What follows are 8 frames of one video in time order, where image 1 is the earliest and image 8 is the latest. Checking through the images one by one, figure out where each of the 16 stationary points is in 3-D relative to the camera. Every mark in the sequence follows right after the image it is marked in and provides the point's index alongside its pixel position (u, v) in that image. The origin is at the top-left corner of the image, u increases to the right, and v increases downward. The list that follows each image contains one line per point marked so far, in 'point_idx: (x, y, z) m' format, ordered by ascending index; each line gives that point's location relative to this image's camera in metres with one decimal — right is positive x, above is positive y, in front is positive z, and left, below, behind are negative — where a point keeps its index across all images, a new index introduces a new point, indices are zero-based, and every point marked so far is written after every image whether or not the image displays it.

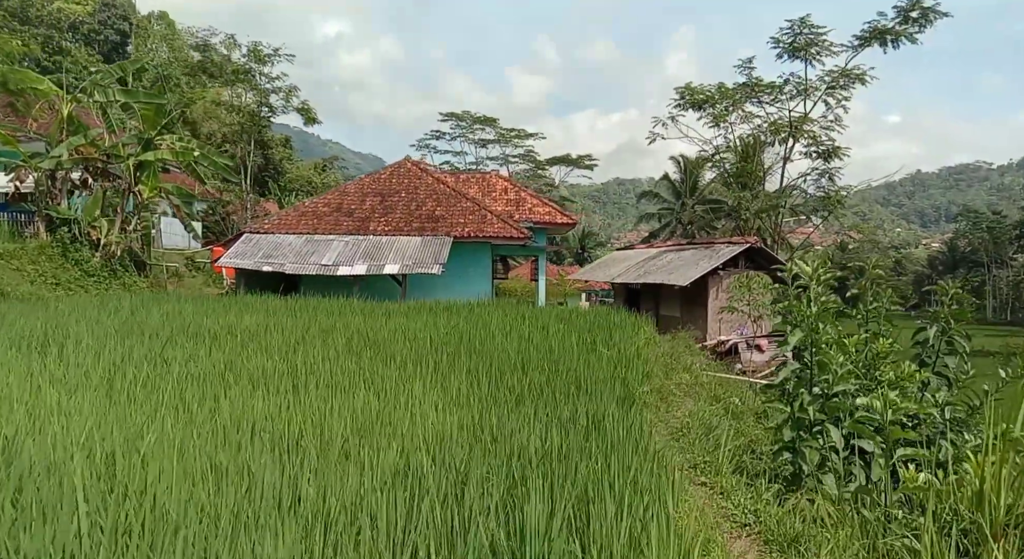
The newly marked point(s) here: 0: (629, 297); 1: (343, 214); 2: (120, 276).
0: (+2.5, -0.4, +14.9) m
1: (-3.6, +1.4, +14.7) m
2: (-6.8, +0.1, +12.1) m
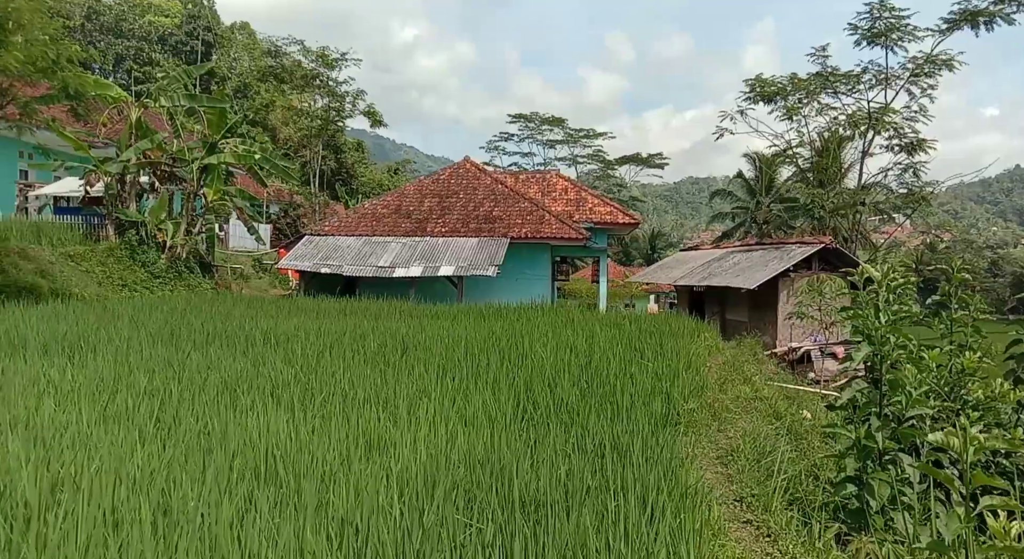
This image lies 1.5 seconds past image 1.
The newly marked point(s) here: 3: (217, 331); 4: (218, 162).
0: (+3.7, -0.4, +14.3) m
1: (-2.3, +1.3, +14.7) m
2: (-5.8, 0.0, +12.4) m
3: (-2.7, -0.5, +6.3) m
4: (-5.1, +2.1, +12.2) m
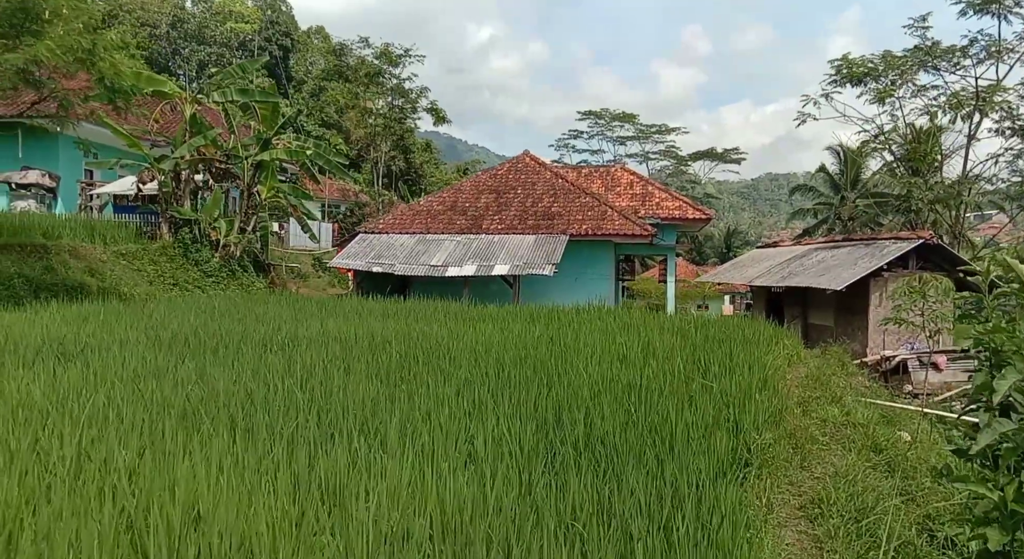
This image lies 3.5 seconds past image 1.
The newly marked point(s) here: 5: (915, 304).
0: (+4.9, -0.4, +13.1) m
1: (-1.1, +1.4, +14.1) m
2: (-4.8, +0.1, +12.2) m
3: (-2.3, -0.5, +5.9) m
4: (-4.1, +2.1, +12.0) m
5: (+3.8, -0.2, +6.6) m
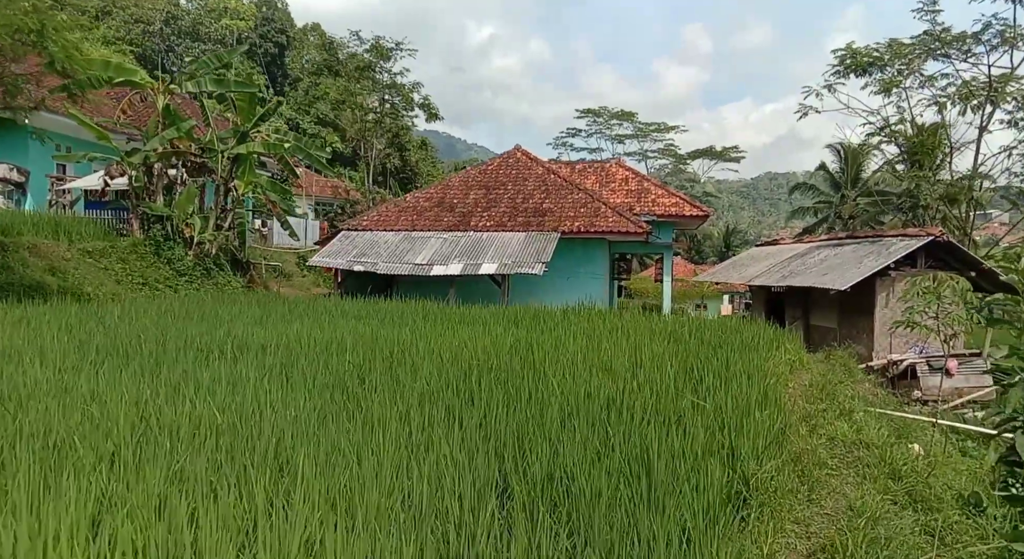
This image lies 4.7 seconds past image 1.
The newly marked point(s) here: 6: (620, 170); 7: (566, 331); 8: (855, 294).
0: (+4.7, -0.4, +12.6) m
1: (-1.3, +1.4, +13.6) m
2: (-5.0, +0.1, +11.6) m
3: (-2.5, -0.5, +5.3) m
4: (-4.3, +2.1, +11.4) m
5: (+3.7, -0.2, +6.1) m
6: (+2.5, +2.5, +15.8) m
7: (+0.5, -0.5, +6.4) m
8: (+4.6, -0.2, +9.4) m
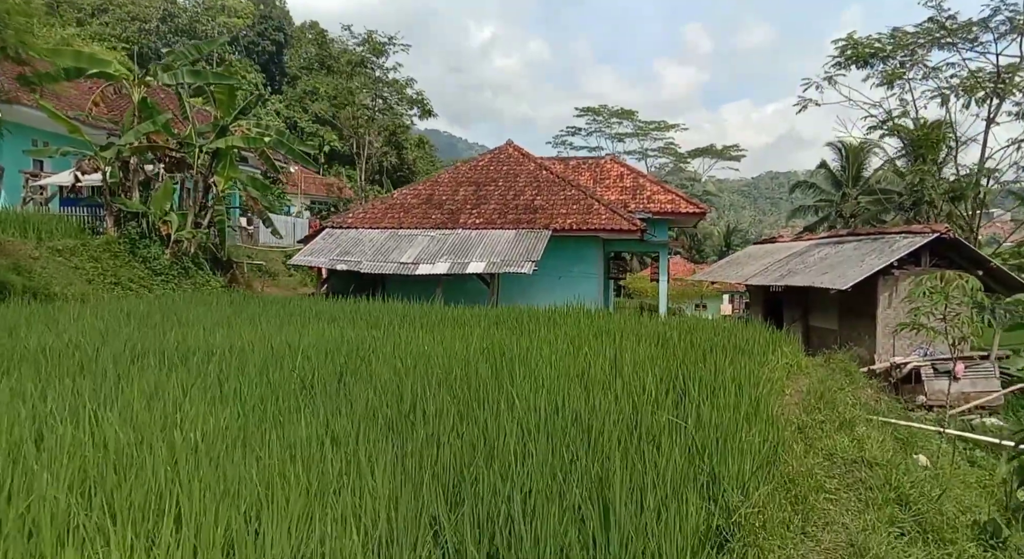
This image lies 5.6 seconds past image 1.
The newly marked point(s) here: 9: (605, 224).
0: (+4.5, -0.4, +12.1) m
1: (-1.5, +1.4, +13.1) m
2: (-5.2, +0.1, +11.2) m
3: (-2.7, -0.4, +4.9) m
4: (-4.5, +2.1, +11.0) m
5: (+3.5, -0.2, +5.7) m
6: (+2.3, +2.5, +15.4) m
7: (+0.3, -0.5, +5.9) m
8: (+4.5, -0.2, +9.0) m
9: (+1.6, +0.9, +11.7) m
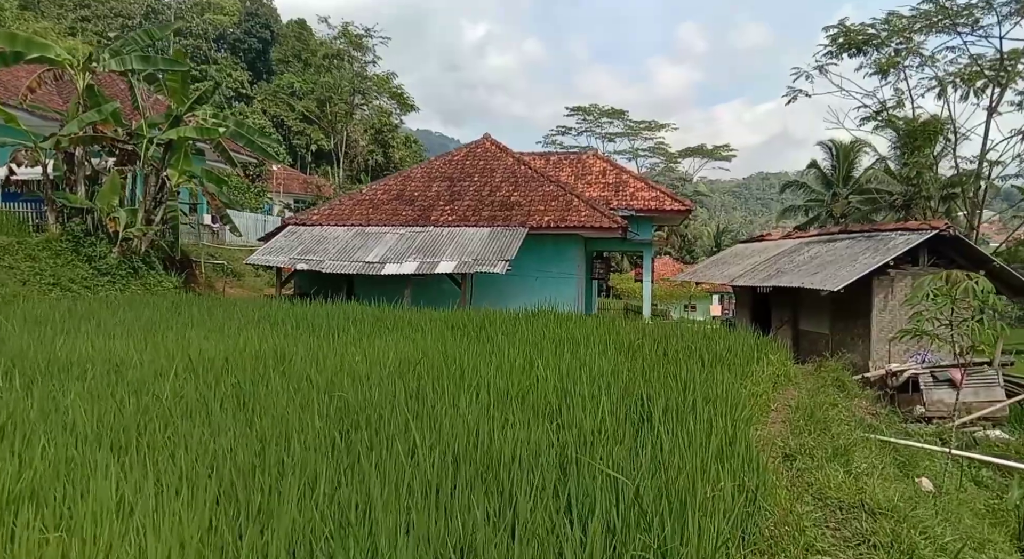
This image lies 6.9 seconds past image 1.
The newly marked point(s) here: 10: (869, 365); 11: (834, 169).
0: (+4.1, -0.4, +11.5) m
1: (-1.9, +1.4, +12.5) m
2: (-5.6, +0.1, +10.5) m
3: (-3.0, -0.5, +4.2) m
4: (-4.9, +2.1, +10.3) m
5: (+3.1, -0.2, +5.0) m
6: (+1.8, +2.5, +14.8) m
7: (-0.1, -0.5, +5.3) m
8: (+4.1, -0.2, +8.4) m
9: (+1.1, +0.9, +11.1) m
10: (+4.0, -1.0, +7.8) m
11: (+8.6, +3.0, +18.5) m
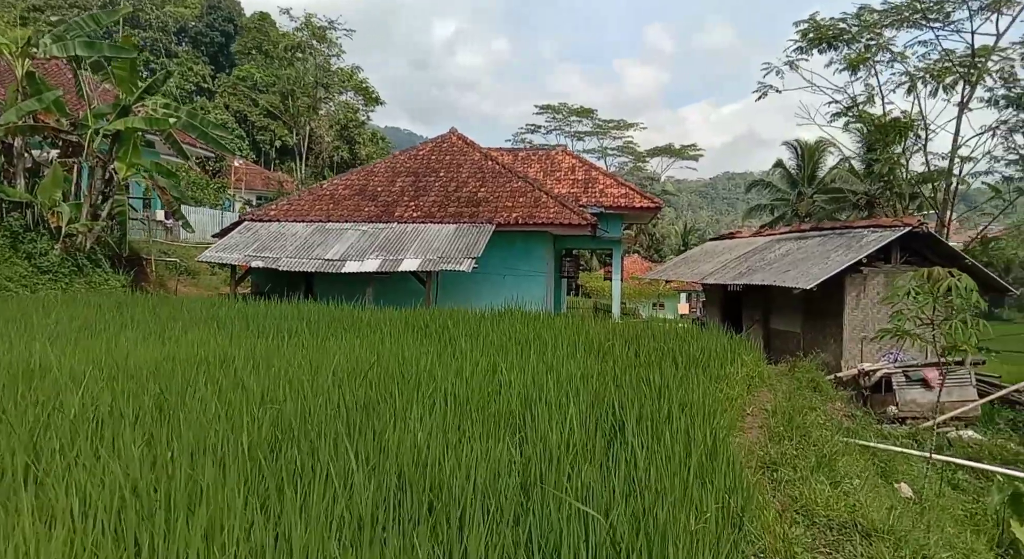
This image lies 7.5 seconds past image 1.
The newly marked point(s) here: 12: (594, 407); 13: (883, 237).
0: (+3.5, -0.4, +11.4) m
1: (-2.5, +1.4, +12.0) m
2: (-6.1, +0.1, +9.9) m
3: (-3.3, -0.4, +3.7) m
4: (-5.4, +2.1, +9.7) m
5: (+2.9, -0.2, +4.8) m
6: (+1.1, +2.5, +14.5) m
7: (-0.3, -0.5, +4.9) m
8: (+3.7, -0.2, +8.2) m
9: (+0.6, +1.0, +10.8) m
10: (+3.6, -0.9, +7.7) m
11: (+7.7, +3.0, +18.5) m
12: (+0.4, -0.6, +3.1) m
13: (+3.9, +0.5, +7.3) m
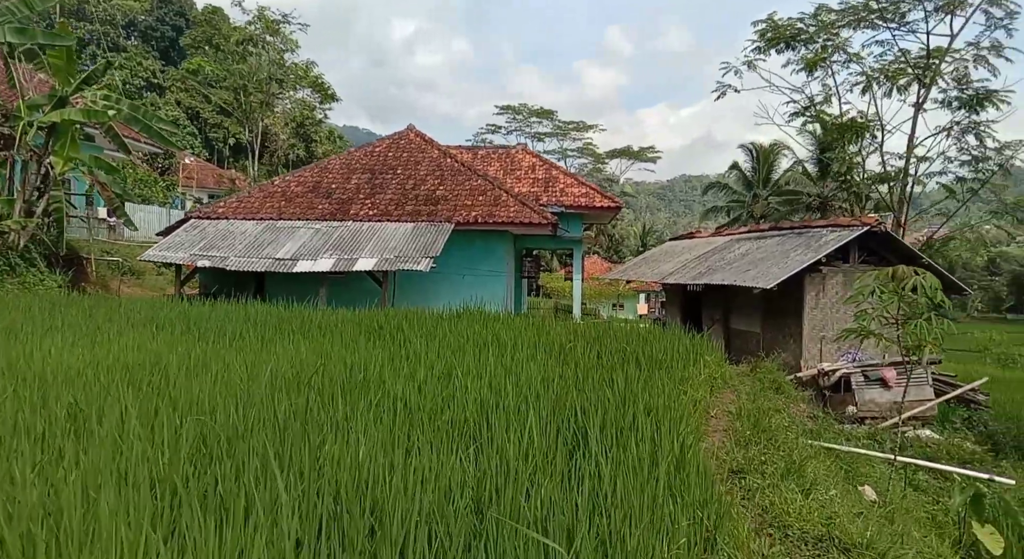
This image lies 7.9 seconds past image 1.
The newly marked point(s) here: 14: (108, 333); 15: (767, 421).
0: (+2.9, -0.4, +11.3) m
1: (-3.2, +1.4, +11.7) m
2: (-6.7, +0.1, +9.3) m
3: (-3.5, -0.4, +3.3) m
4: (-6.0, +2.1, +9.2) m
5: (+2.6, -0.2, +4.8) m
6: (+0.3, +2.5, +14.3) m
7: (-0.6, -0.4, +4.7) m
8: (+3.2, -0.2, +8.2) m
9: (0.0, +1.0, +10.6) m
10: (+3.2, -0.9, +7.6) m
11: (+6.6, +3.0, +18.7) m
12: (+0.2, -0.5, +2.9) m
13: (+3.5, +0.5, +7.3) m
14: (-3.1, -0.4, +5.4) m
15: (+1.6, -0.9, +4.5) m
